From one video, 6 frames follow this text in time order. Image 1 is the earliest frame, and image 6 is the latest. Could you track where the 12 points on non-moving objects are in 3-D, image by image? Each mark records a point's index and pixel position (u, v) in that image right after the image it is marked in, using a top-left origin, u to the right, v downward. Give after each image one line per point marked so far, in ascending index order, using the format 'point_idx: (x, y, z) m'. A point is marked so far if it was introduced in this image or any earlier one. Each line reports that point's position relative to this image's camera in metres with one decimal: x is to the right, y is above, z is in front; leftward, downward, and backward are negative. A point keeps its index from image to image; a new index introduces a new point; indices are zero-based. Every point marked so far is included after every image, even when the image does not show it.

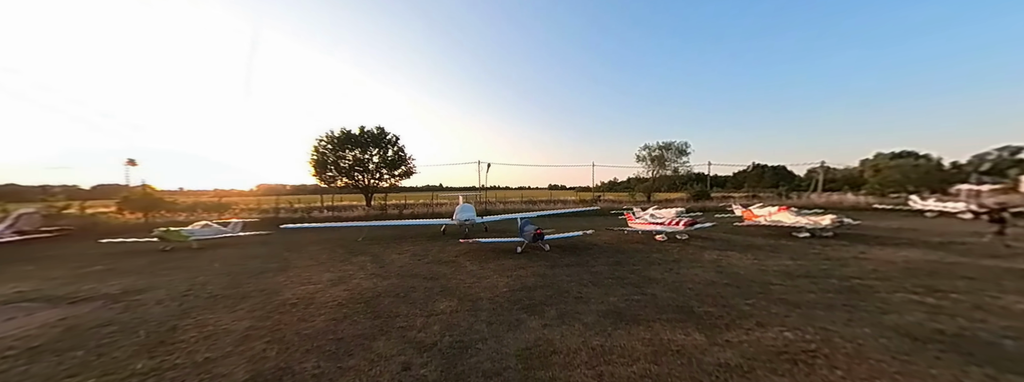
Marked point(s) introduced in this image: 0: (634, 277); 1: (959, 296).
0: (+3.5, -2.4, +7.0) m
1: (+9.8, -2.3, +5.3) m
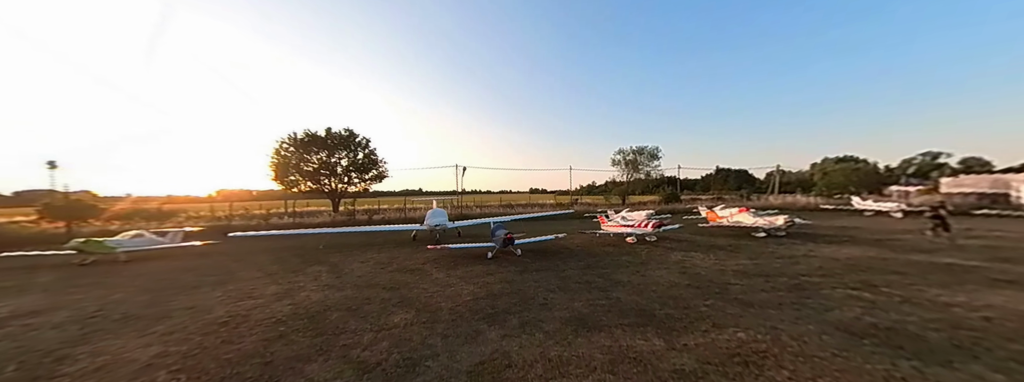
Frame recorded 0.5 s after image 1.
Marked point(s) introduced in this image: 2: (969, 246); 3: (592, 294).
0: (+2.6, -2.6, +7.0) m
1: (+9.0, -2.3, +5.8) m
2: (+18.8, -2.3, +9.8) m
3: (+2.0, -2.5, +6.1) m
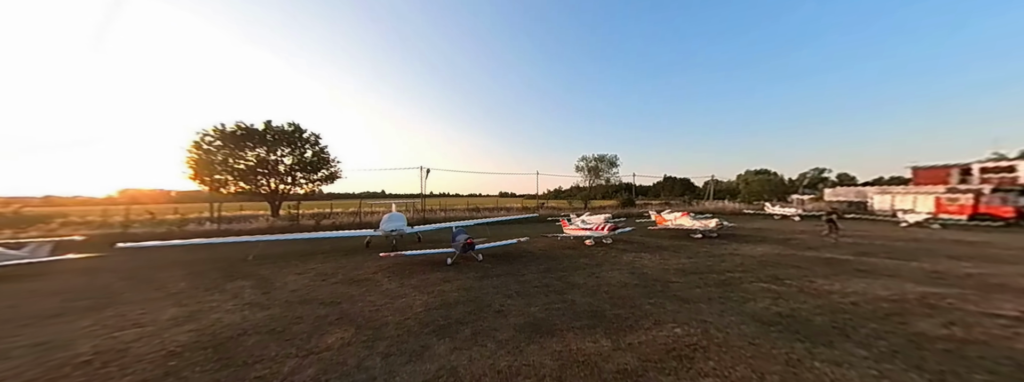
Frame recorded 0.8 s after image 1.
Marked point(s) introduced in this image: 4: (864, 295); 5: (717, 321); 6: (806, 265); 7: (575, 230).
0: (+1.4, -2.7, +7.2) m
1: (+7.9, -2.6, +6.9) m
2: (+17.0, -2.7, +12.3) m
3: (+0.9, -2.7, +6.2) m
4: (+8.4, -2.5, +5.8) m
5: (+4.1, -2.6, +4.9) m
6: (+10.1, -2.6, +8.4) m
7: (+3.4, -2.0, +12.9) m
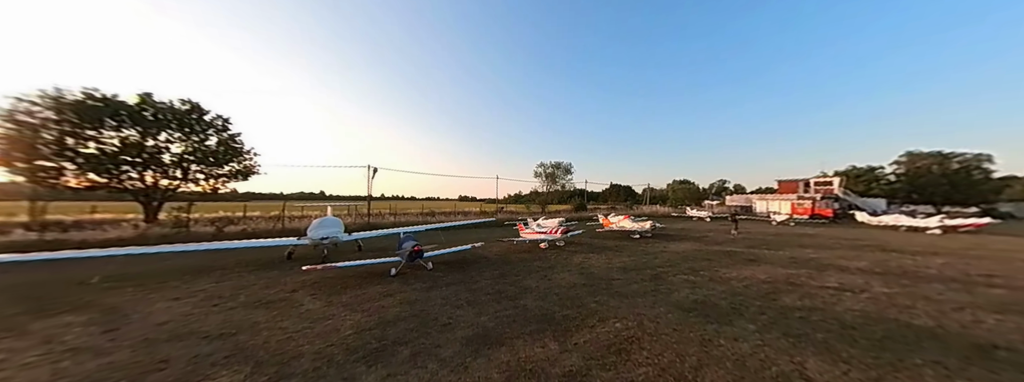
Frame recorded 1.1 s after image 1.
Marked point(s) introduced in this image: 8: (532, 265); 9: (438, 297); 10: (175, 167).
0: (-0.1, -2.8, +7.1) m
1: (+6.4, -2.7, +8.1) m
2: (+14.3, -3.0, +15.1) m
3: (-0.3, -2.8, +6.0) m
4: (+7.1, -2.6, +7.1) m
5: (+3.0, -2.7, +5.4) m
6: (+8.2, -2.7, +10.0) m
7: (+0.8, -2.3, +13.1) m
8: (+0.7, -2.9, +9.6) m
9: (-2.0, -2.8, +6.5) m
10: (-25.2, +1.3, +18.6) m
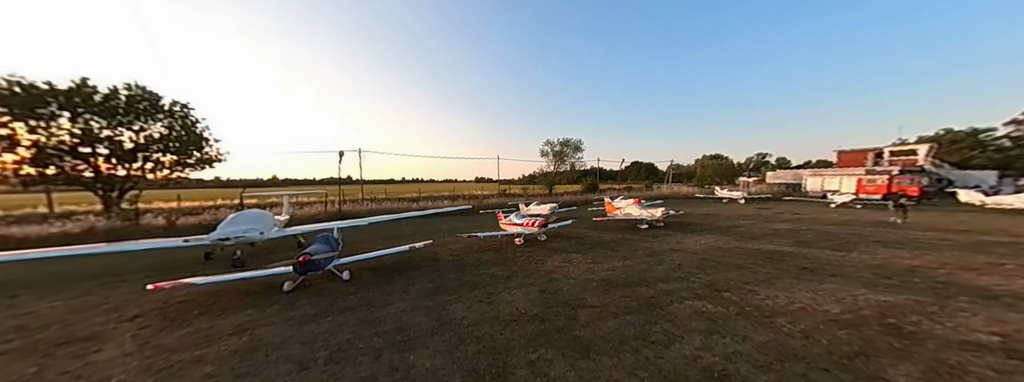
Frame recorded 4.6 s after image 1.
0: (-1.7, -2.6, +4.8) m
1: (+4.7, -2.2, +5.2) m
2: (+13.2, -1.8, +11.6) m
3: (-2.1, -2.6, +3.7) m
4: (+5.3, -2.2, +4.2) m
5: (+1.2, -2.5, +2.9) m
6: (+6.7, -2.1, +6.9) m
7: (-0.4, -1.5, +10.7) m
8: (-0.8, -2.4, +7.2) m
9: (-3.7, -2.6, +4.4) m
10: (-26.0, +2.0, +18.0) m
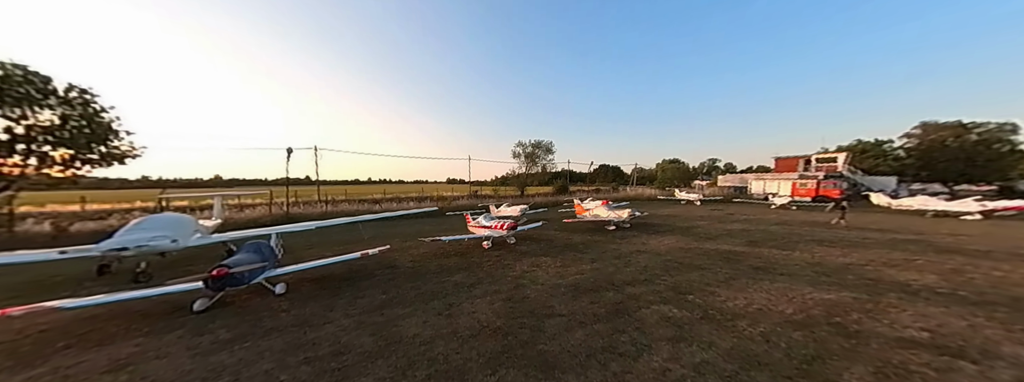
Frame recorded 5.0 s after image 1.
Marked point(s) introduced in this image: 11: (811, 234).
0: (-2.4, -2.6, +4.2) m
1: (+4.0, -2.3, +5.3) m
2: (+11.7, -1.9, +12.4) m
3: (-2.7, -2.6, +3.1) m
4: (+4.7, -2.2, +4.3) m
5: (+0.7, -2.5, +2.5) m
6: (+5.7, -2.2, +7.2) m
7: (-1.7, -1.5, +10.1) m
8: (-1.8, -2.4, +6.6) m
9: (-4.3, -2.6, +3.5) m
10: (-27.9, +2.2, +14.7) m
11: (+12.9, -1.8, +10.6) m
